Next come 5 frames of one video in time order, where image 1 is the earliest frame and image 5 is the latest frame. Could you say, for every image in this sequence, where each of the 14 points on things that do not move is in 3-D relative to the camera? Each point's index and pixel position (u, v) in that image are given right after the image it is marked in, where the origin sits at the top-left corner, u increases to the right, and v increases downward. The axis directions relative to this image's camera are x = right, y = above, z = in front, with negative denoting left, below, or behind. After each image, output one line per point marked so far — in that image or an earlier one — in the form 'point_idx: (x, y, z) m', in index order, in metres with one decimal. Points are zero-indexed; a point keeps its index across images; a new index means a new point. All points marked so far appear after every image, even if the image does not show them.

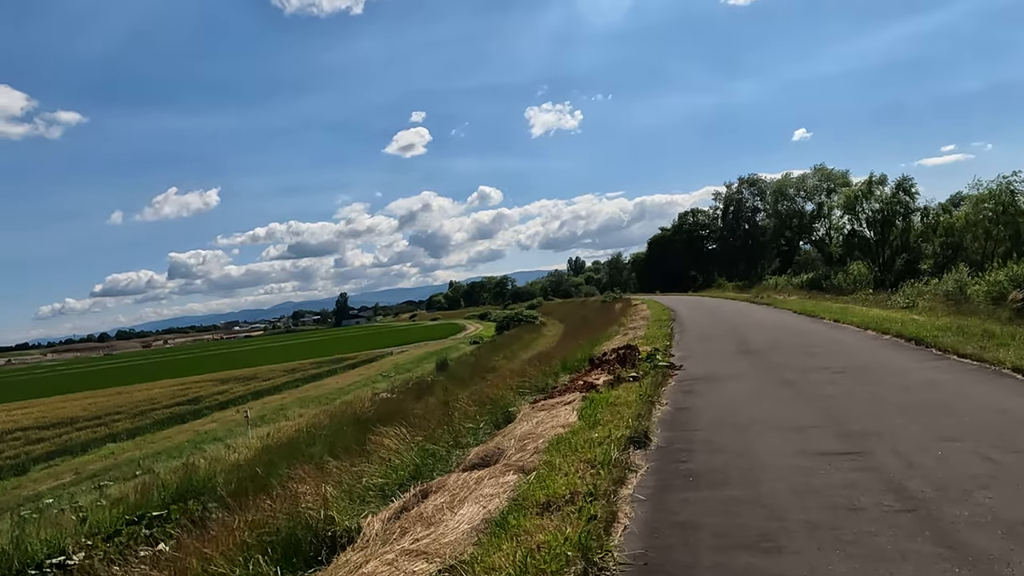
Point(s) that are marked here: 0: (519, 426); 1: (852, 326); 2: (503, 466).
0: (+0.1, -1.8, +8.5) m
1: (+8.3, -0.9, +16.0) m
2: (-0.1, -1.7, +6.3) m
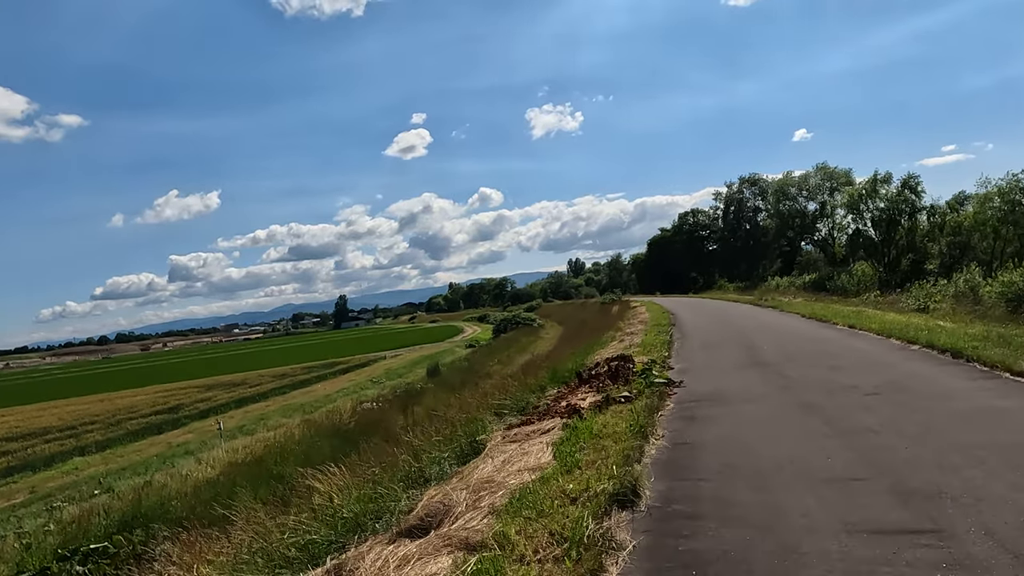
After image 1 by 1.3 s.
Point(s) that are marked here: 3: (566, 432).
0: (-0.3, -1.9, +6.9) m
1: (+7.9, -1.0, +14.4) m
2: (-0.5, -1.8, +4.7) m
3: (+0.6, -1.7, +7.7) m
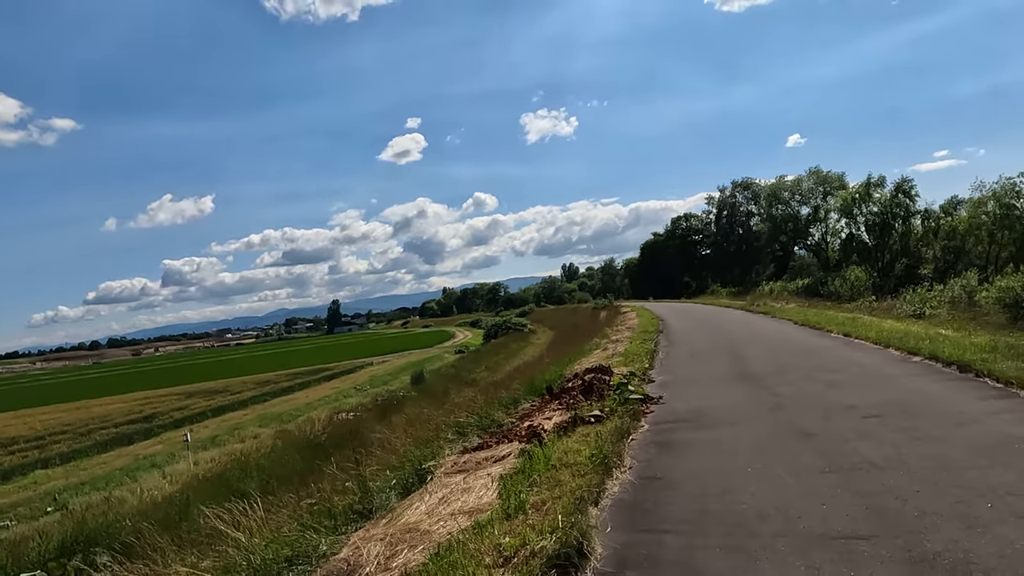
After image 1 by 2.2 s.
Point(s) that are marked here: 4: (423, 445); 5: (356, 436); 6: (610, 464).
0: (-0.9, -1.9, +5.9) m
1: (+7.3, -1.1, +13.5) m
2: (-1.0, -1.9, +3.7) m
3: (+0.1, -1.8, +6.7) m
4: (-1.4, -2.4, +10.2) m
5: (-4.7, -4.5, +19.7) m
6: (+0.9, -1.6, +6.1) m
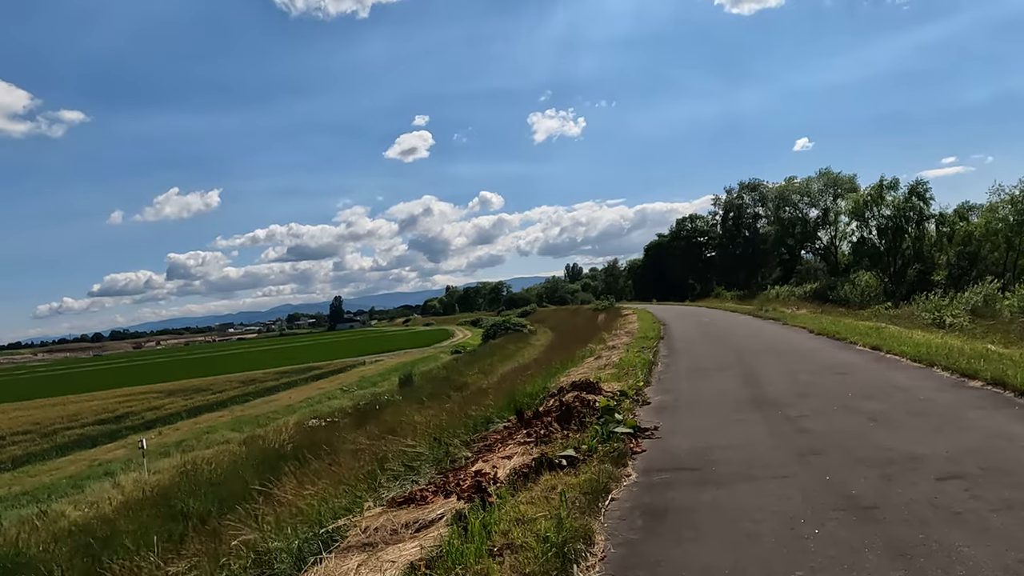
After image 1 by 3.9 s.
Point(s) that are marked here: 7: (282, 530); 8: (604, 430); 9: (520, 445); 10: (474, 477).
0: (-1.4, -1.9, +3.9) m
1: (+6.8, -1.2, +11.4) m
2: (-1.6, -1.8, +1.7) m
3: (-0.5, -1.8, +4.7) m
4: (-1.9, -2.4, +8.1) m
5: (-5.2, -4.4, +17.7) m
6: (+0.4, -1.6, +4.1) m
7: (-2.3, -2.4, +6.5) m
8: (+1.0, -1.6, +7.2) m
9: (+0.1, -1.8, +7.4) m
10: (-0.4, -1.8, +6.3) m
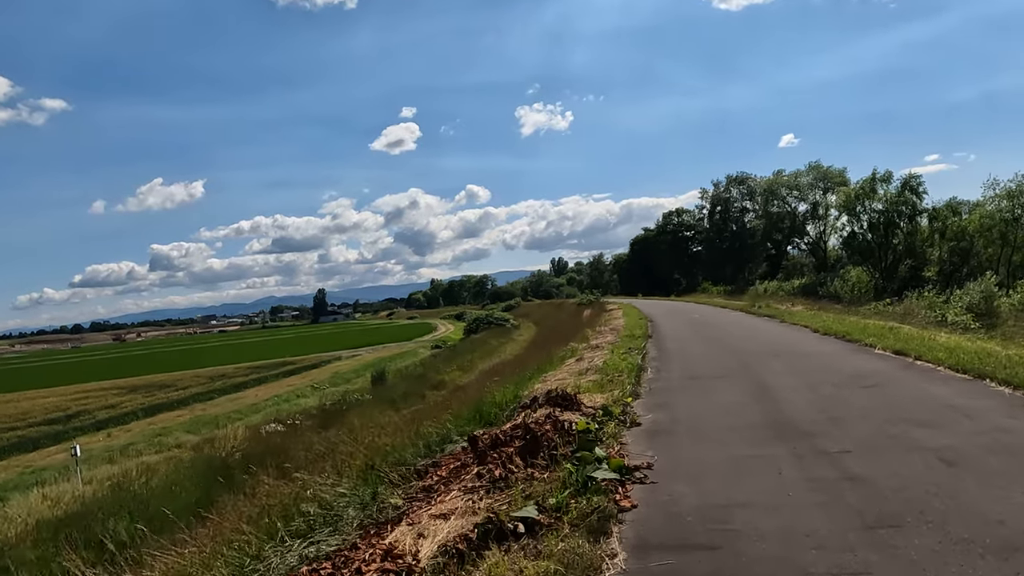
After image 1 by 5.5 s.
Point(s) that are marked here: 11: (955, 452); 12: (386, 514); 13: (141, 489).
0: (-1.8, -1.9, +1.9) m
1: (+6.2, -1.2, +9.6) m
2: (-1.9, -1.8, -0.3) m
3: (-0.9, -1.7, +2.7) m
4: (-2.4, -2.3, +6.2) m
5: (-5.9, -4.2, +15.7) m
6: (0.0, -1.6, +2.1) m
7: (-2.7, -2.4, +4.5) m
8: (+0.5, -1.5, +5.3) m
9: (-0.4, -1.7, +5.5) m
10: (-0.8, -1.7, +4.4) m
11: (+3.6, -1.3, +5.3) m
12: (-1.1, -1.9, +5.7) m
13: (-9.0, -4.9, +16.0) m
